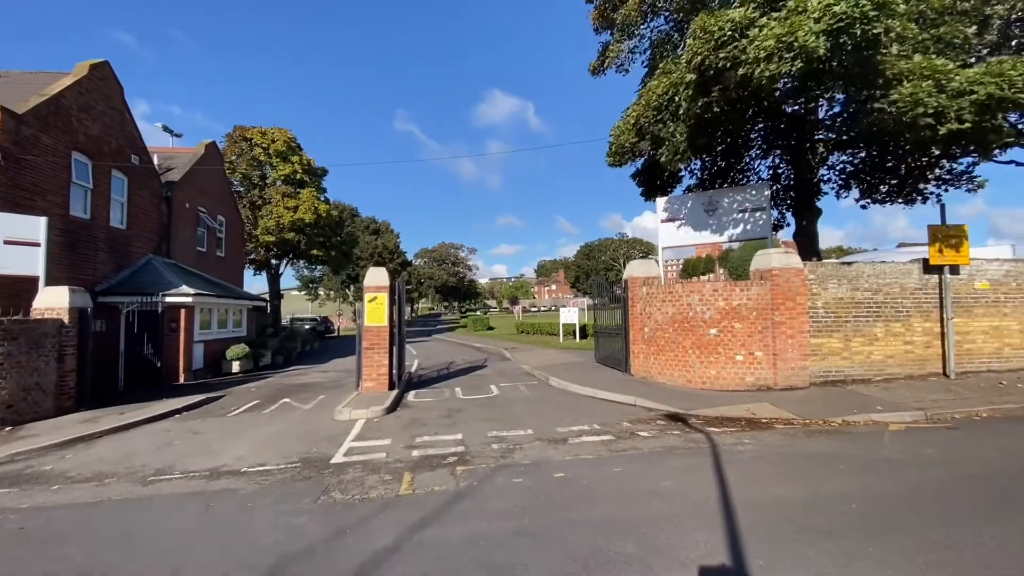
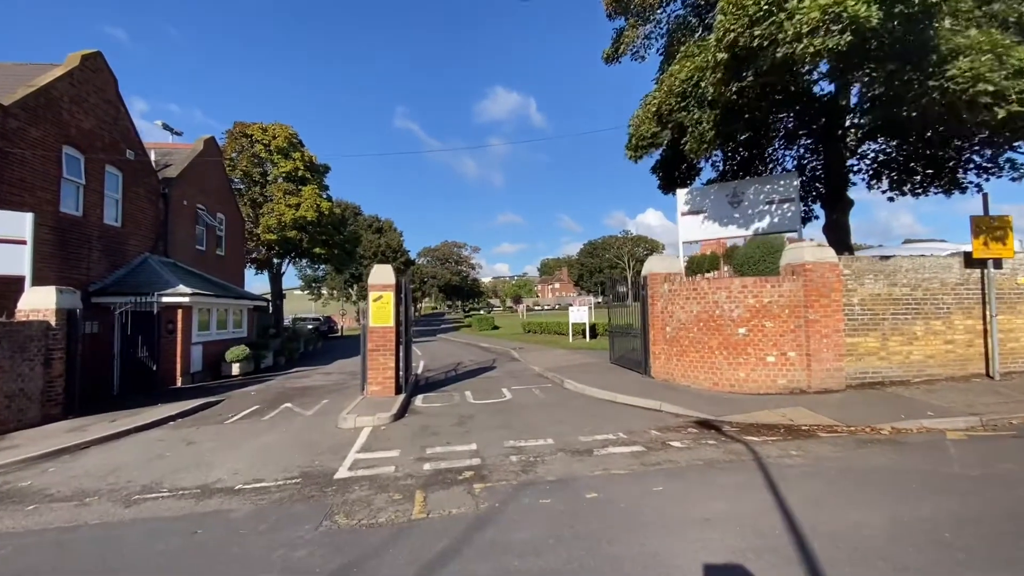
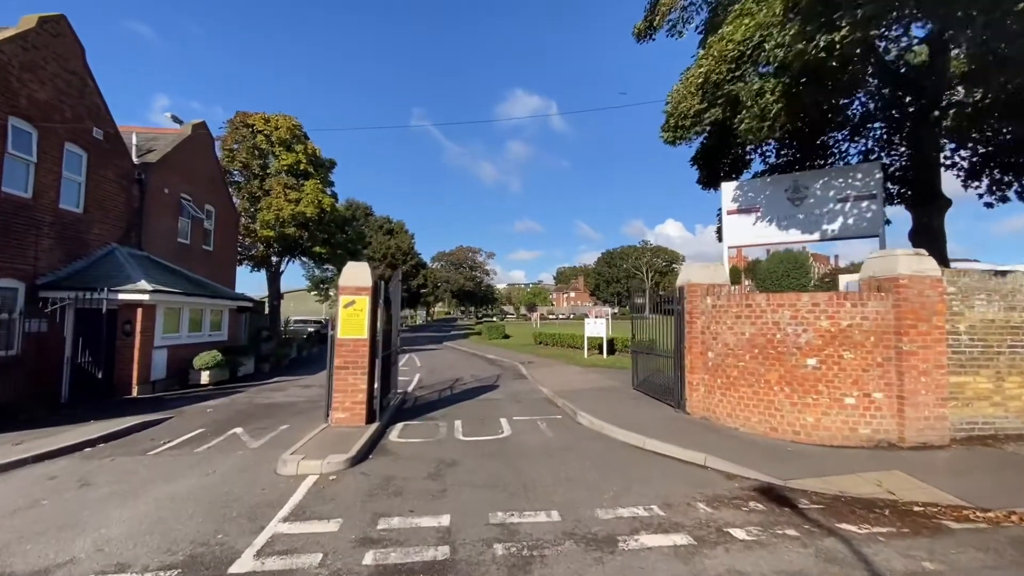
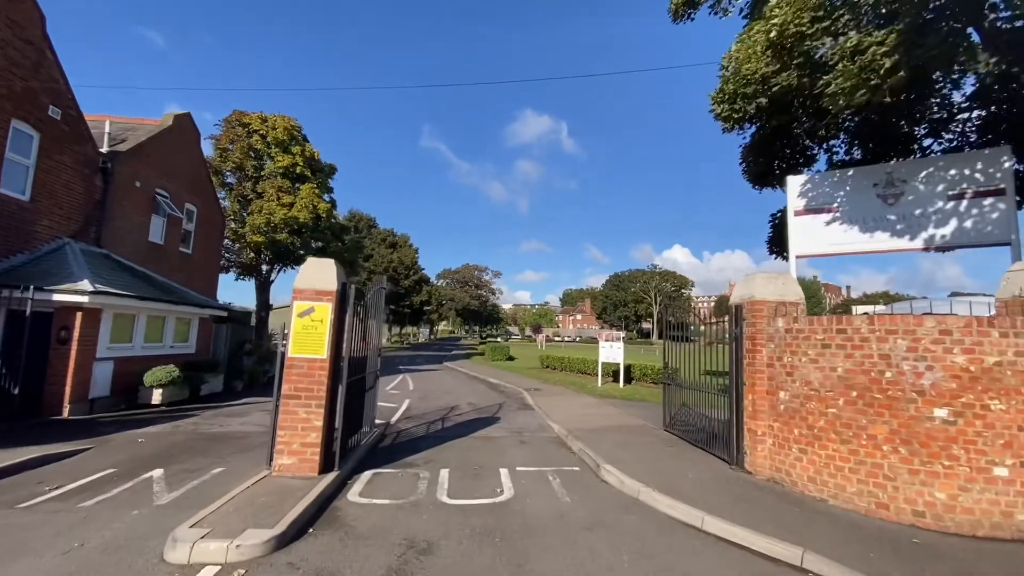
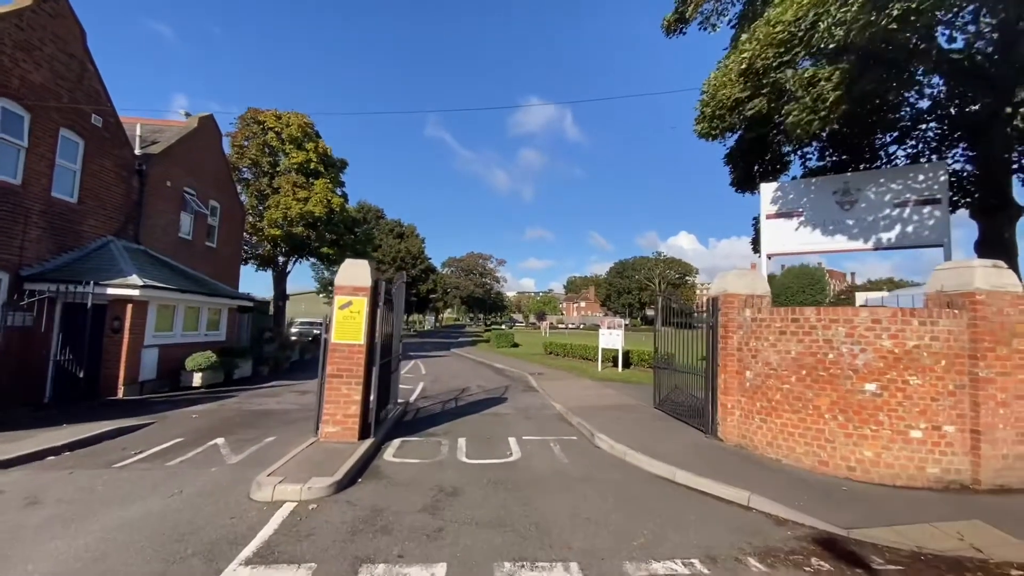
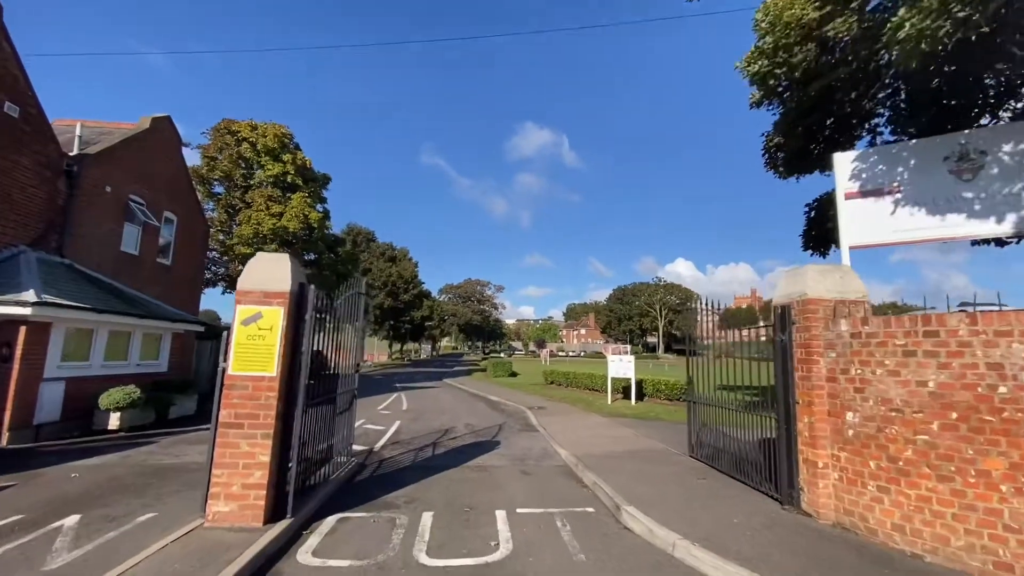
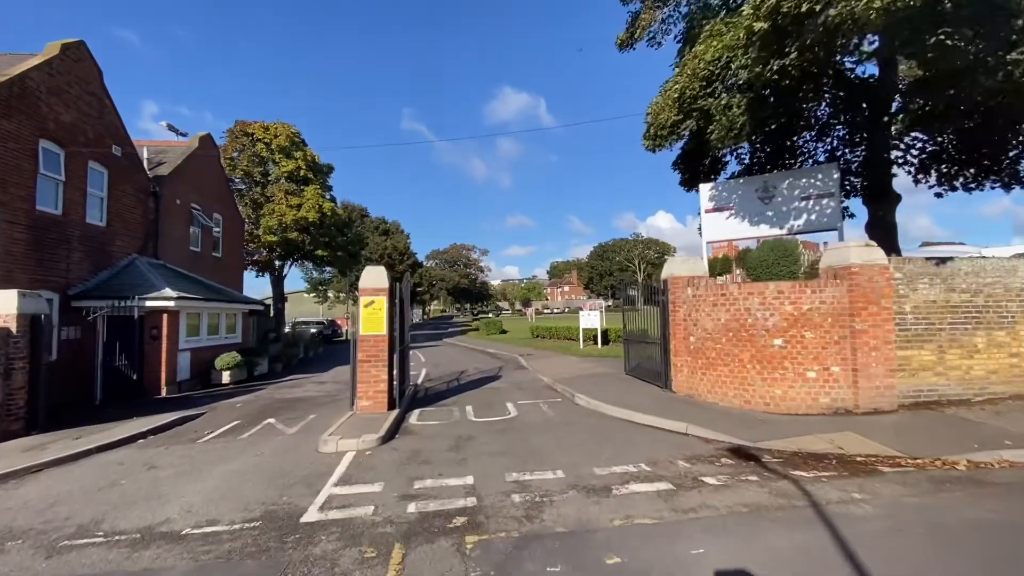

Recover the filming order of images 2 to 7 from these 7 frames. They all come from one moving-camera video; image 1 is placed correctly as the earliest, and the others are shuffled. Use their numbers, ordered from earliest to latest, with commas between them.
2, 7, 3, 5, 4, 6
